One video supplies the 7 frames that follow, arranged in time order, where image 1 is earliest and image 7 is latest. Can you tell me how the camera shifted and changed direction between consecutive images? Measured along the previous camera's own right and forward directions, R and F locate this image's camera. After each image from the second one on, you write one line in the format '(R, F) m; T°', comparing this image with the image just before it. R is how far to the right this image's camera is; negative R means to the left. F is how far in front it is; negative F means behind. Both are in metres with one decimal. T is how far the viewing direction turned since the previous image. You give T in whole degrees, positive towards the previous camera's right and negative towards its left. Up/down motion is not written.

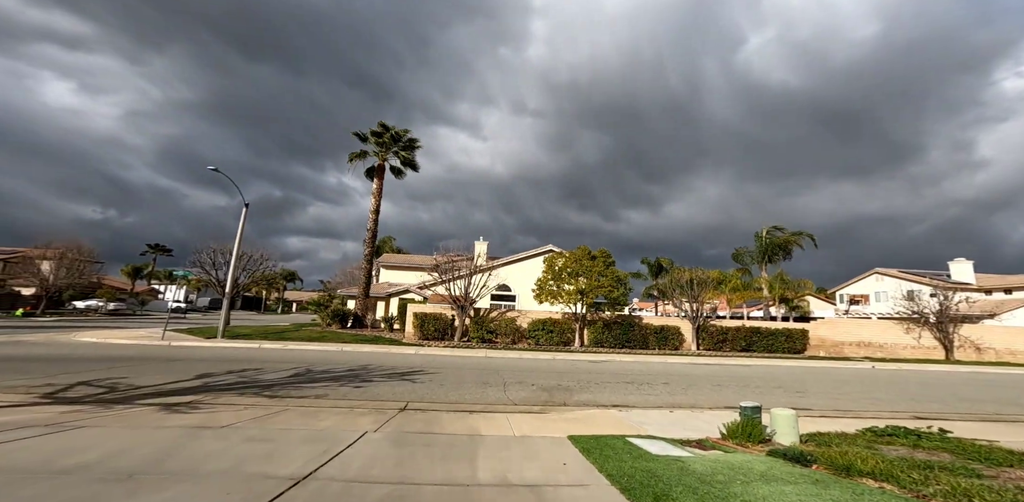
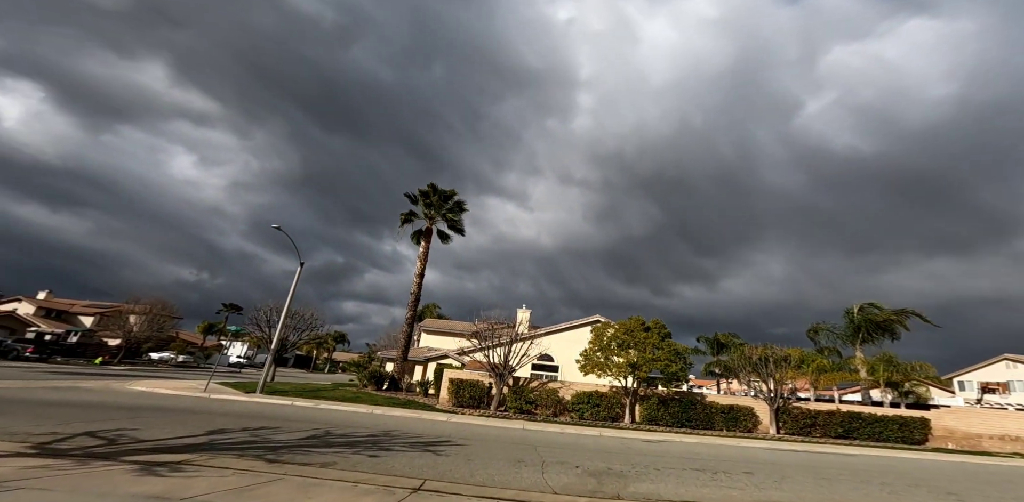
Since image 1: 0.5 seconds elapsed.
(0.0, +1.3) m; -6°
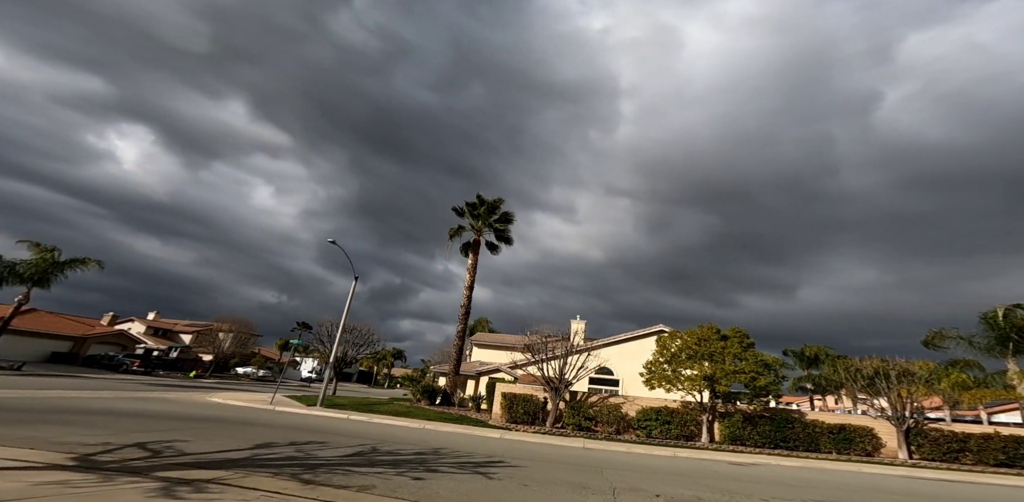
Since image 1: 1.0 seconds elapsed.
(-0.1, +1.1) m; -6°
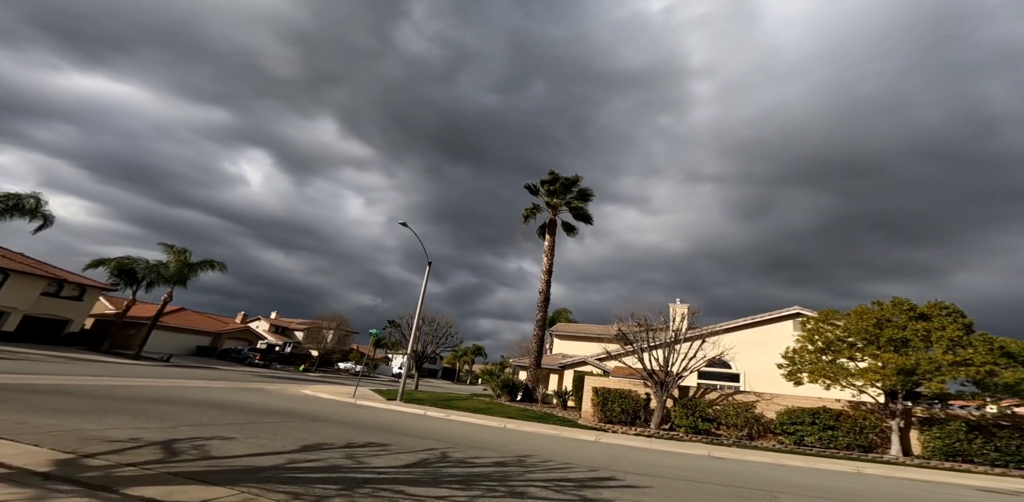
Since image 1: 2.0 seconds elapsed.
(-0.6, +3.0) m; -9°
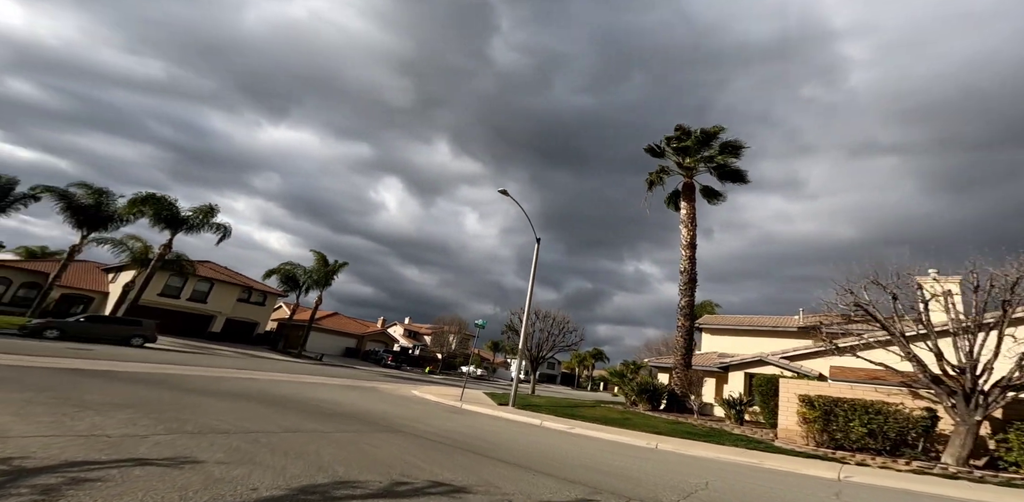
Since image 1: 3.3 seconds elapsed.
(-0.9, +5.4) m; -14°
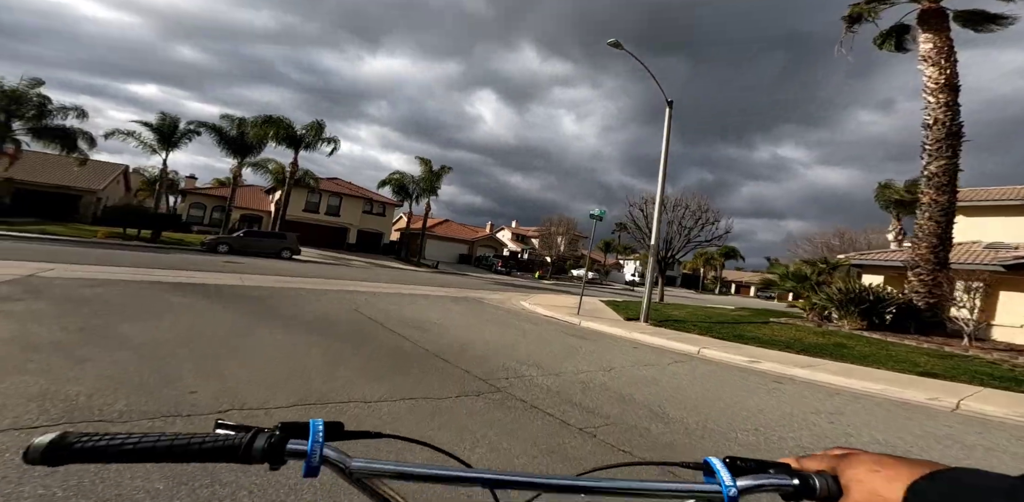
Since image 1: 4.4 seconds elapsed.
(-0.9, +5.2) m; -14°
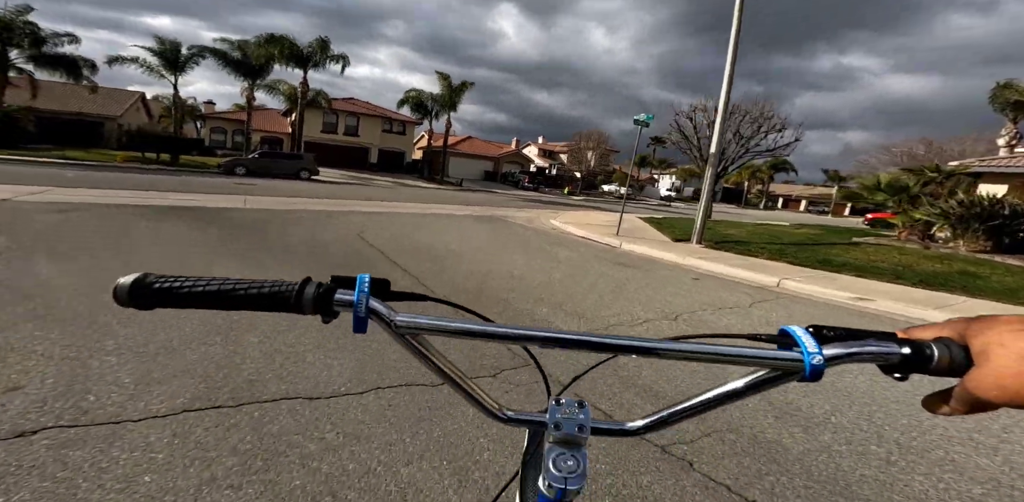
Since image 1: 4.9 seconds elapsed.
(0.0, +2.5) m; -4°
